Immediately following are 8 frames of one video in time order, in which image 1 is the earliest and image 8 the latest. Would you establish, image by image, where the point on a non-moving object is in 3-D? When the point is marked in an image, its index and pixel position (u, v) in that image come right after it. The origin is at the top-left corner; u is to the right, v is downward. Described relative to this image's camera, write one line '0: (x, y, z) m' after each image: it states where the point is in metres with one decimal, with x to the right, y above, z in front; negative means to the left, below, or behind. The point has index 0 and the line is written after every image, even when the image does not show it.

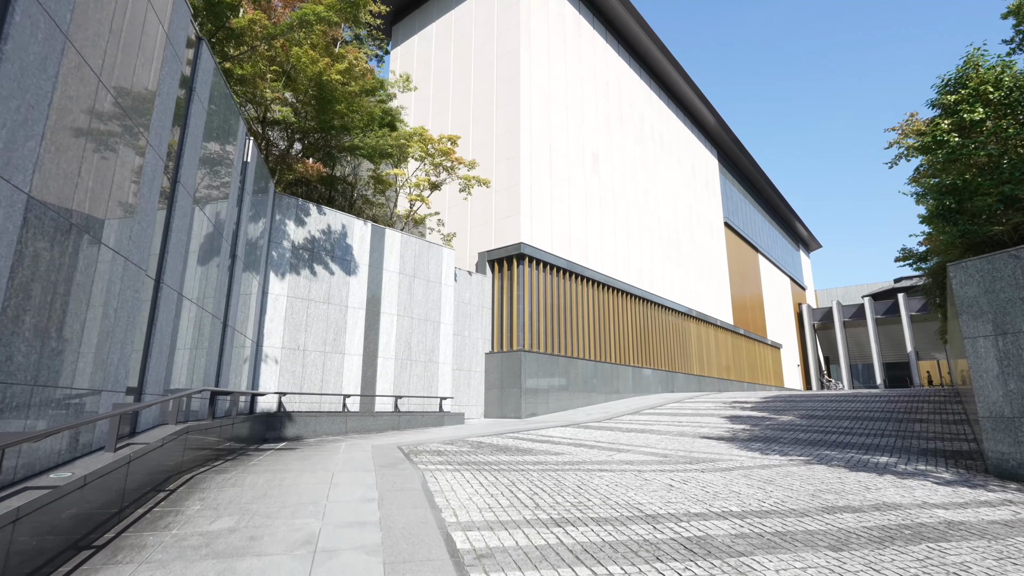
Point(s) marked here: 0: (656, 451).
0: (+2.7, -3.0, +10.3) m
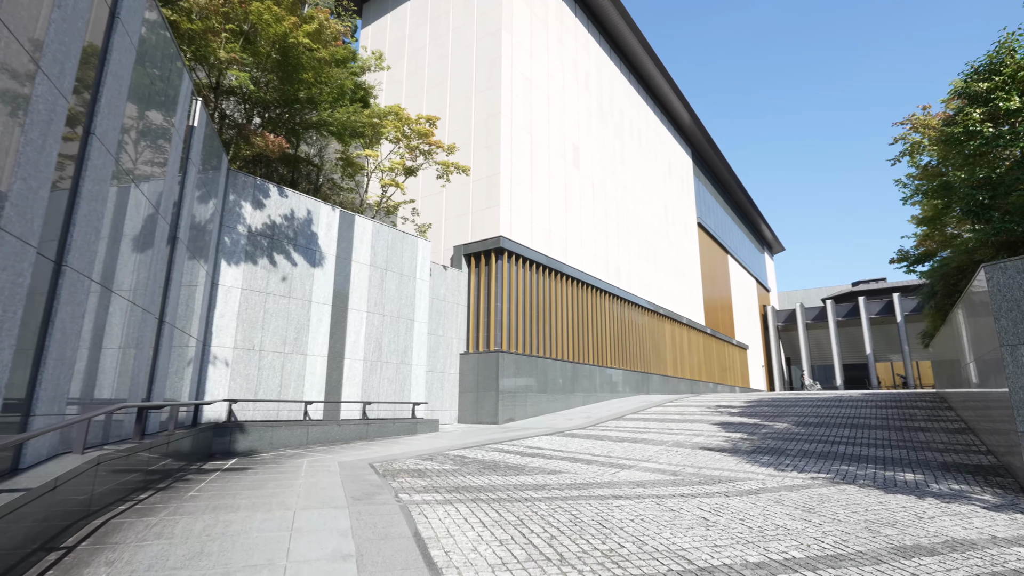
0: (+2.5, -3.0, +9.2) m
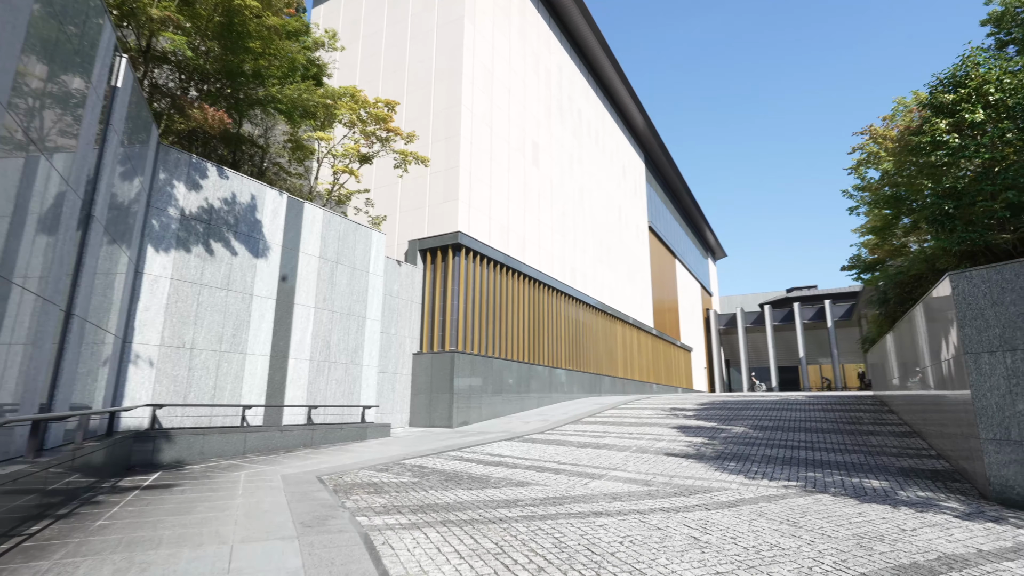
0: (+1.9, -3.0, +8.8) m
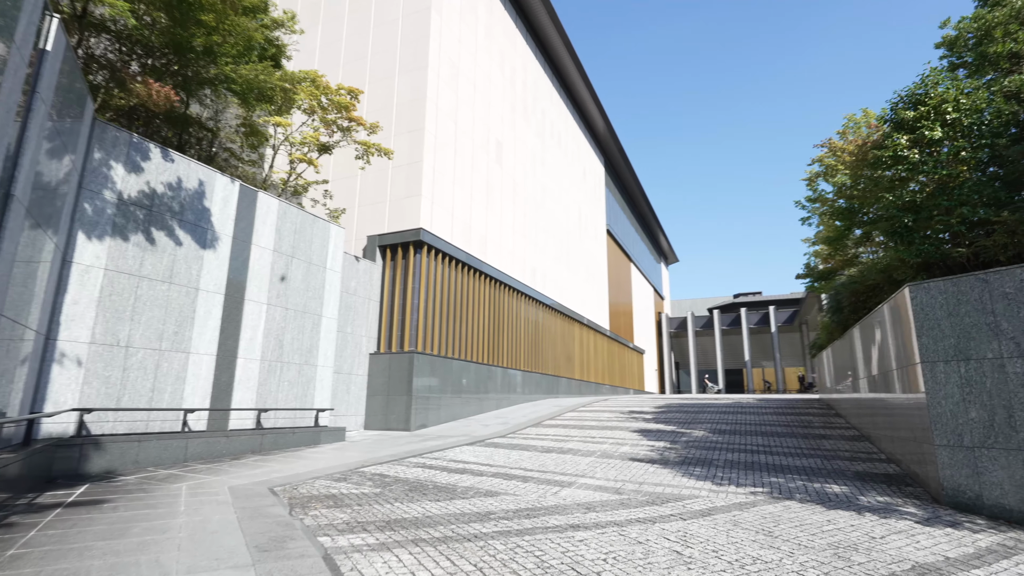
0: (+1.4, -3.0, +8.6) m
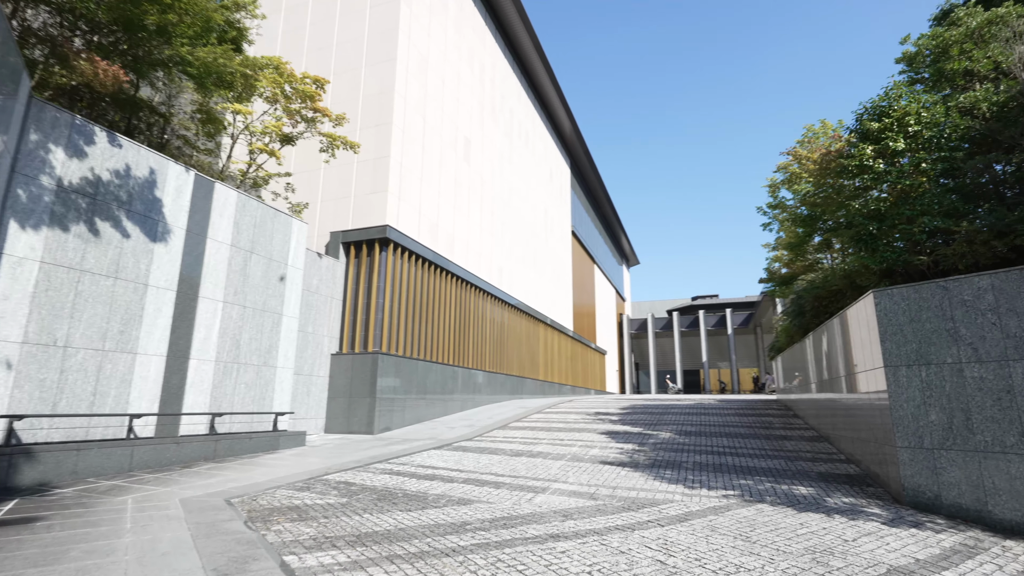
0: (+1.0, -3.1, +8.4) m
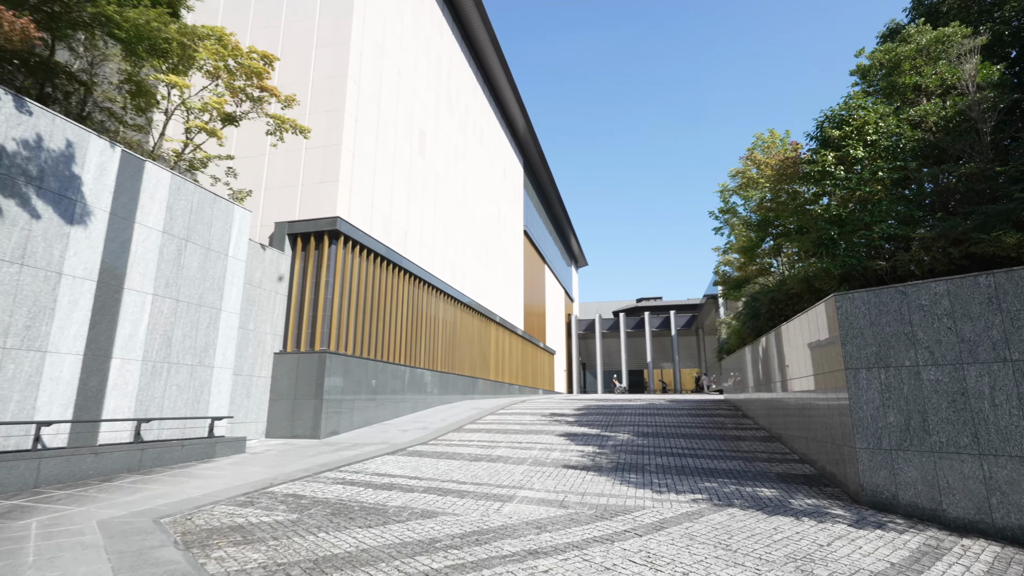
0: (+0.4, -3.0, +8.0) m
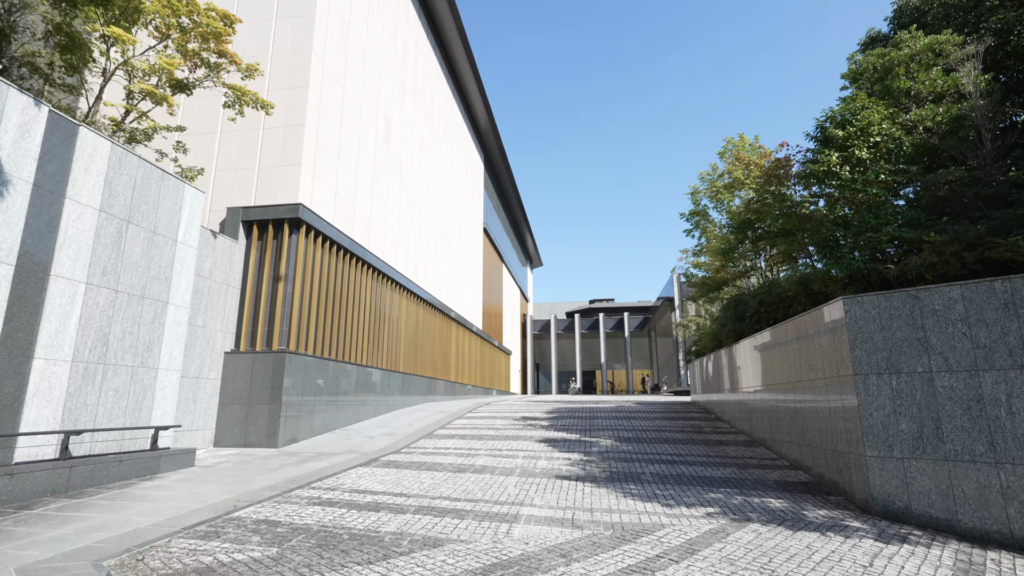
0: (+0.5, -3.0, +7.2) m
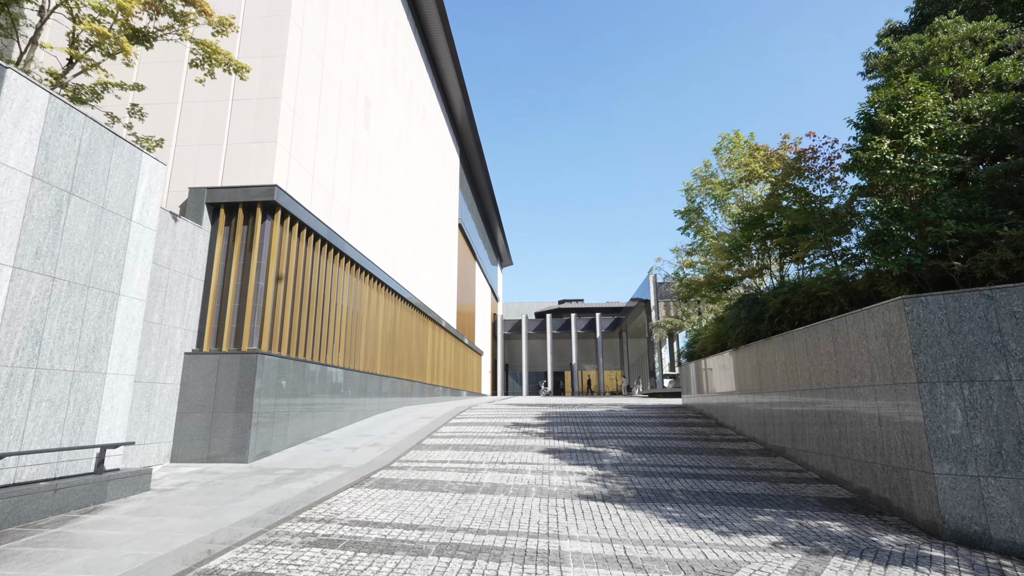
0: (+0.9, -2.9, +6.0) m
